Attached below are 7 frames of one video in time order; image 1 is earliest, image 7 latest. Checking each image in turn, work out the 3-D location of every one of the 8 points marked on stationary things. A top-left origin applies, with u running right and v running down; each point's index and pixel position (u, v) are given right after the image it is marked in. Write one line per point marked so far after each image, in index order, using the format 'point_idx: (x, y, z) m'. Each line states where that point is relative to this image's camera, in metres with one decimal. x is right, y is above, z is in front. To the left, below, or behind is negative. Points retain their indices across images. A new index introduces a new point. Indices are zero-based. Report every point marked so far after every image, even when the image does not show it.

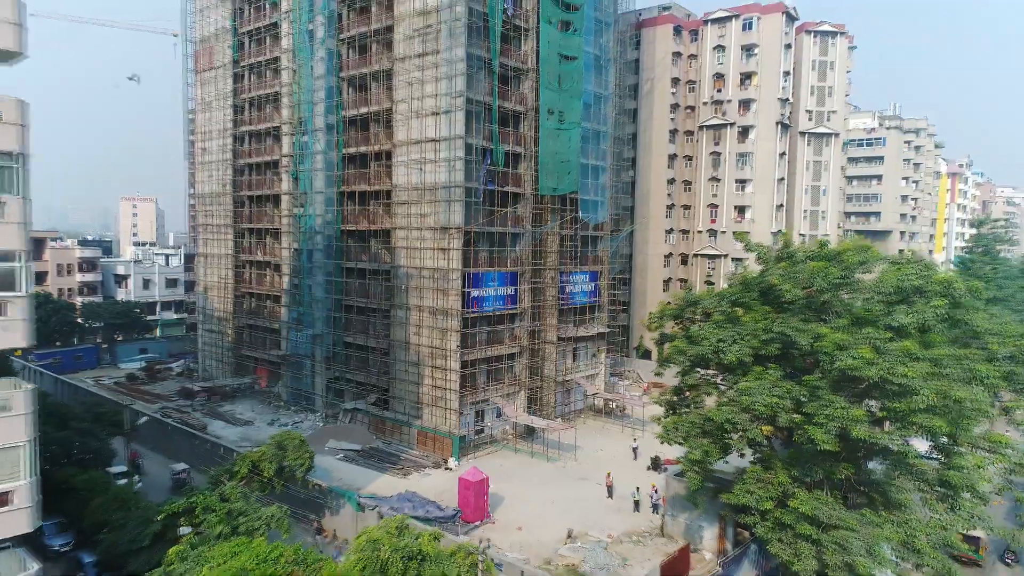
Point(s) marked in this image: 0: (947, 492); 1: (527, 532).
0: (+8.8, -4.2, +13.9) m
1: (+0.5, -7.1, +19.9) m
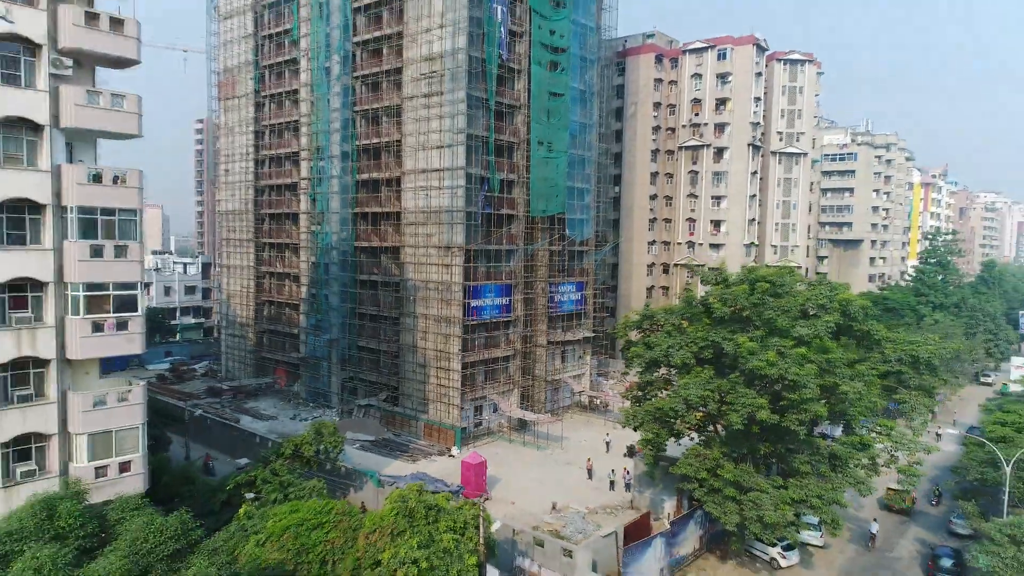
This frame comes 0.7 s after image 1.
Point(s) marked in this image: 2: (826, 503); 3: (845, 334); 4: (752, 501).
0: (+8.6, -4.6, +18.0) m
1: (+0.3, -7.6, +24.0) m
2: (+7.9, -5.4, +17.2) m
3: (+9.6, -1.3, +20.1) m
4: (+6.0, -5.4, +17.3) m
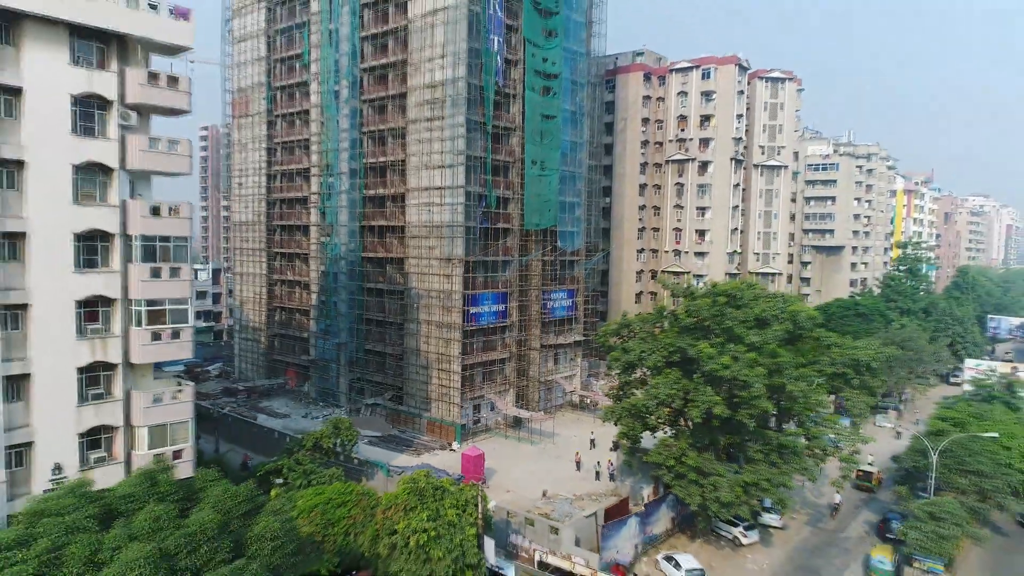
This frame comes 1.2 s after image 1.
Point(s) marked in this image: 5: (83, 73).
0: (+8.4, -5.0, +20.9) m
1: (+0.1, -8.0, +26.8) m
2: (+7.7, -5.8, +20.0) m
3: (+9.4, -1.7, +23.0) m
4: (+5.9, -5.8, +20.2) m
5: (-10.5, +5.3, +16.7) m
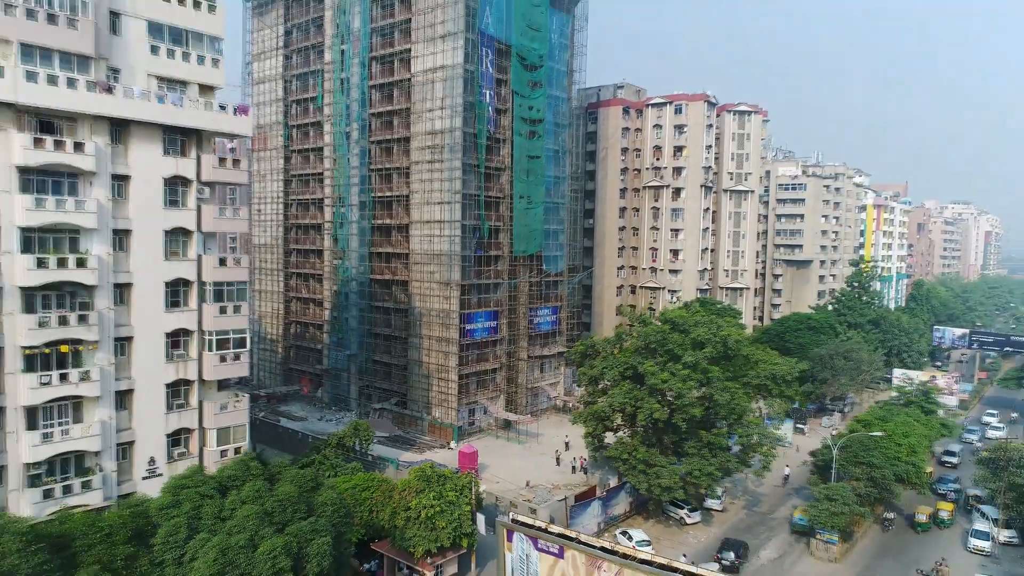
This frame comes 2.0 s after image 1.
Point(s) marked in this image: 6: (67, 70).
0: (+7.9, -6.2, +26.4) m
1: (-0.5, -9.1, +32.2) m
2: (+7.2, -6.9, +25.5) m
3: (+8.9, -2.9, +28.4) m
4: (+5.4, -6.9, +25.6) m
5: (-10.9, +4.1, +22.1) m
6: (-12.8, +6.3, +19.8) m
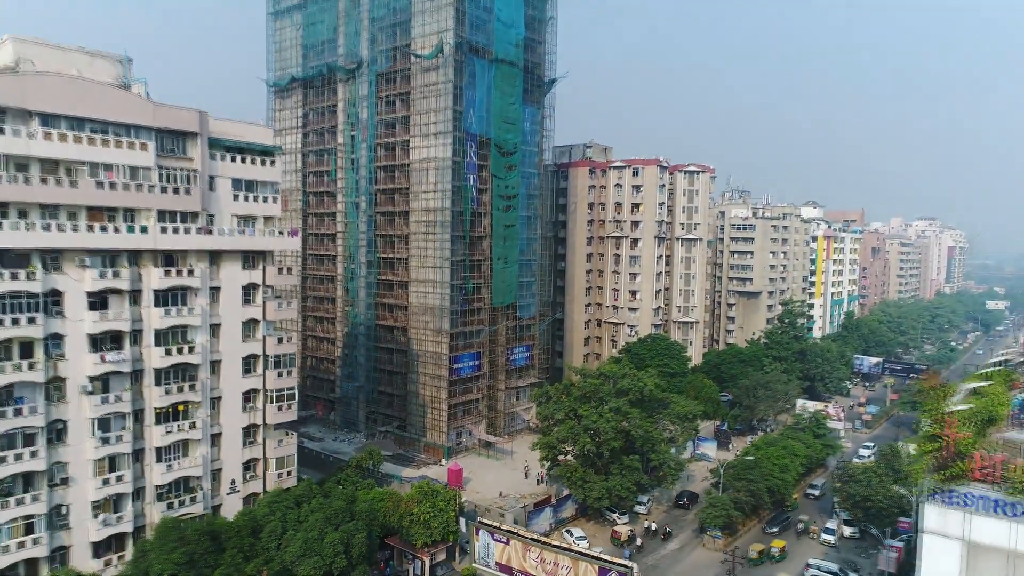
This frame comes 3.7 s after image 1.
0: (+6.6, -9.6, +36.2) m
1: (-1.9, -12.6, +42.0) m
2: (+5.8, -10.3, +35.3) m
3: (+7.5, -6.3, +38.3) m
4: (+4.0, -10.3, +35.4) m
5: (-12.3, +0.7, +31.8) m
6: (-14.2, +2.9, +29.5) m
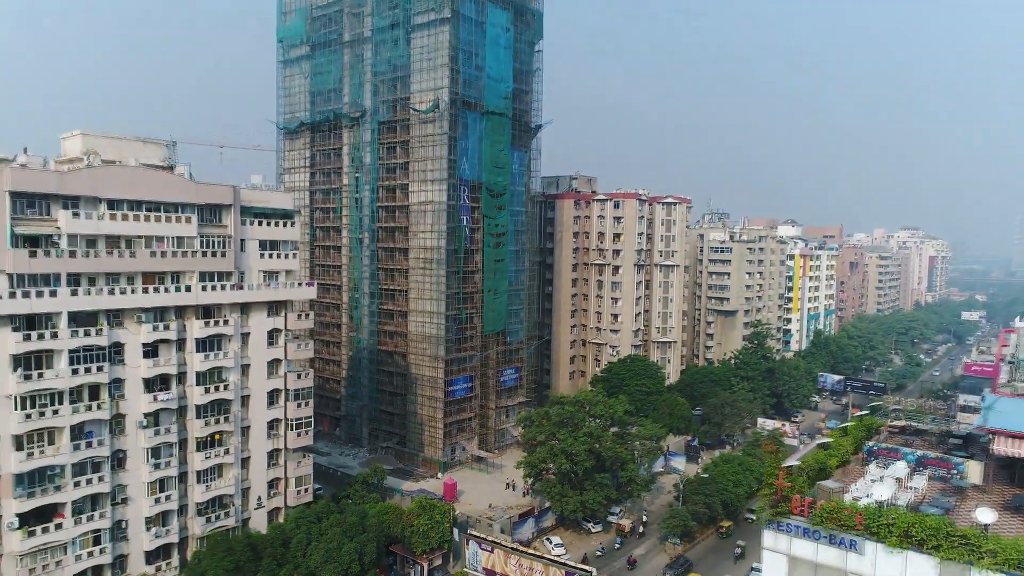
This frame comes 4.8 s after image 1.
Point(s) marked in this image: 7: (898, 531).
0: (+5.8, -12.0, +41.7) m
1: (-2.7, -15.0, +47.5) m
2: (+5.0, -12.8, +40.8) m
3: (+6.7, -8.7, +43.9) m
4: (+3.2, -12.8, +40.9) m
5: (-13.0, -1.7, +37.2) m
6: (-14.9, +0.5, +34.9) m
7: (+8.6, -5.4, +15.1) m
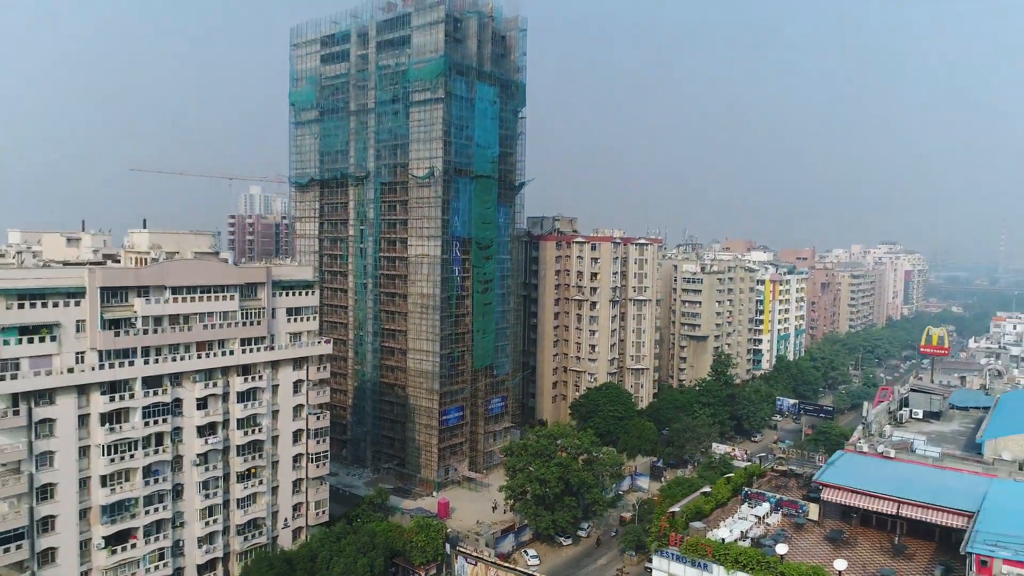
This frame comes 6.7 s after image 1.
0: (+4.5, -15.9, +49.9) m
1: (-4.0, -18.9, +55.5) m
2: (+3.8, -16.6, +49.0) m
3: (+5.4, -12.6, +52.0) m
4: (+2.0, -16.6, +49.0) m
5: (-14.3, -5.6, +45.2) m
6: (-16.1, -3.4, +42.9) m
7: (+7.5, -9.2, +23.2) m
